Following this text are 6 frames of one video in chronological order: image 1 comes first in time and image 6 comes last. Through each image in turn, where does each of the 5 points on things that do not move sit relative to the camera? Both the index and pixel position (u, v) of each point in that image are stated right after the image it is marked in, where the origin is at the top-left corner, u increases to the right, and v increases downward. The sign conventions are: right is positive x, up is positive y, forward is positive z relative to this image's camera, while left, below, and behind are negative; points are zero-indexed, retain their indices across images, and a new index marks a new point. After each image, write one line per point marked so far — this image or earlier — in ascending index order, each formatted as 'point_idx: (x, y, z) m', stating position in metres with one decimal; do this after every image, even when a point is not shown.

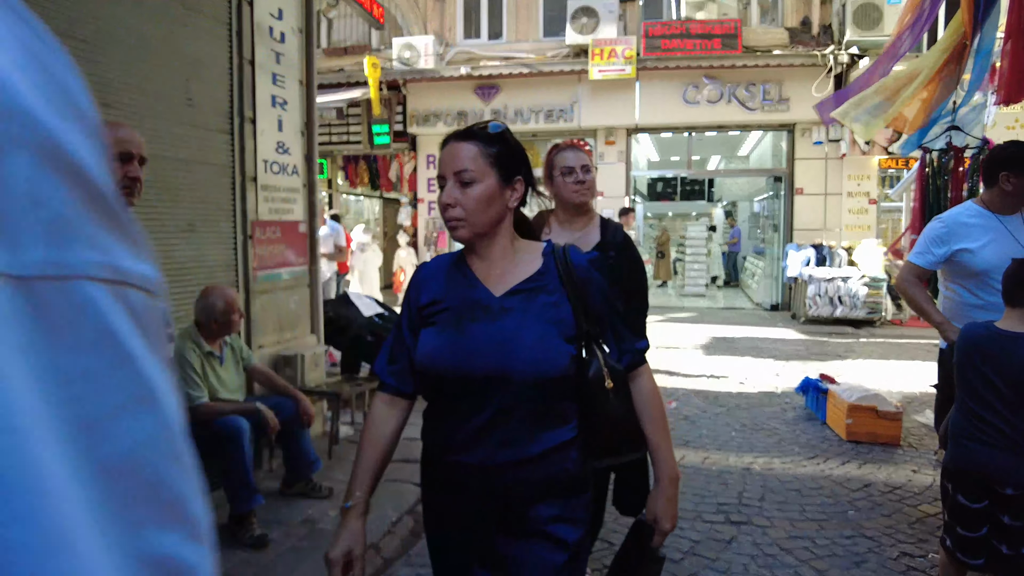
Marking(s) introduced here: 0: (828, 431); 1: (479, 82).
0: (+2.3, -1.1, +4.8) m
1: (-0.6, +3.8, +12.0) m
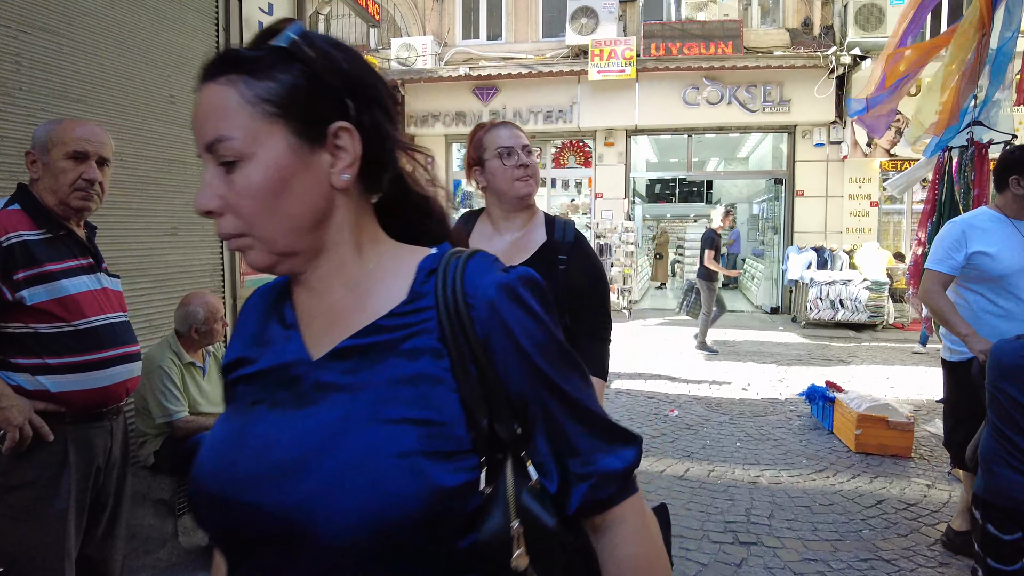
0: (+2.3, -1.1, +4.7) m
1: (-0.6, +3.7, +11.8) m
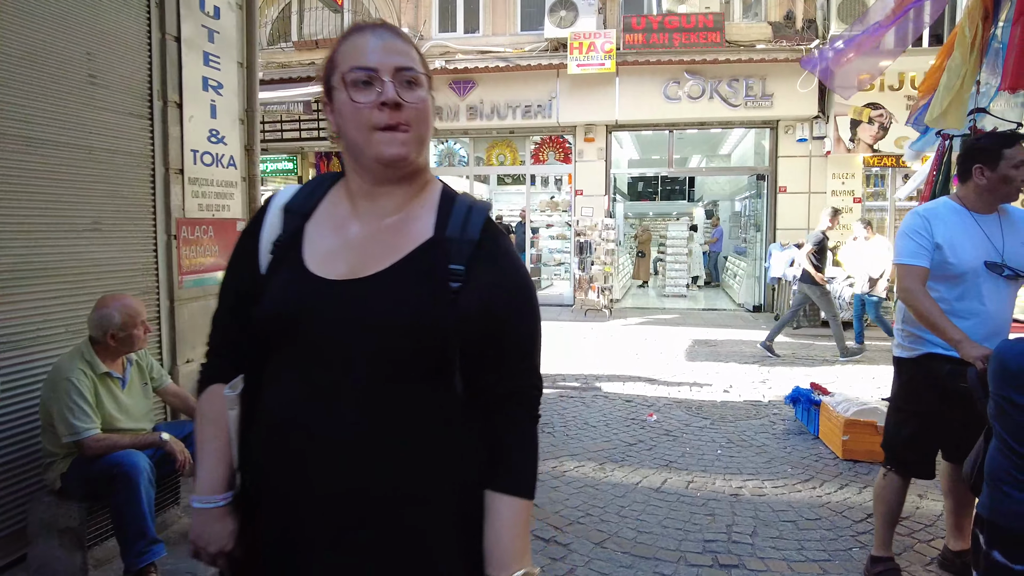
0: (+2.1, -1.1, +4.4) m
1: (-1.0, +3.7, +11.5) m
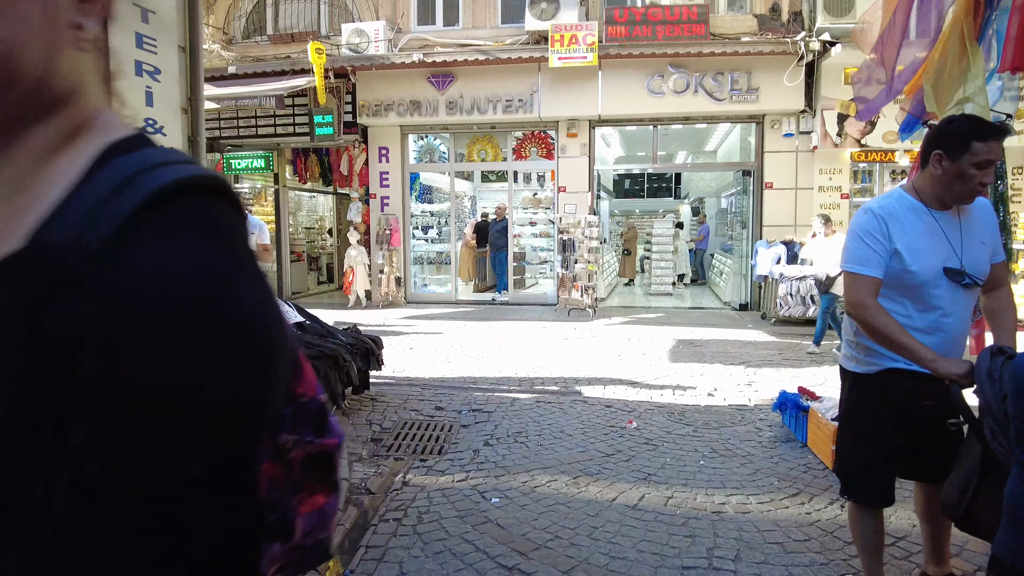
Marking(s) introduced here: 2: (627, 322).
0: (+1.9, -1.1, +4.2) m
1: (-1.4, +3.7, +11.2) m
2: (+1.8, -0.5, +10.0) m
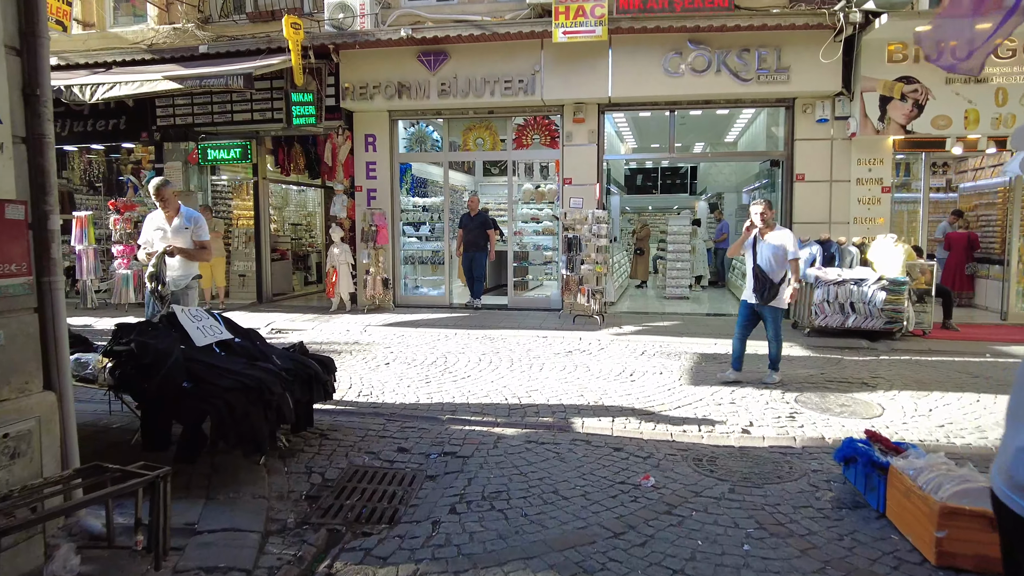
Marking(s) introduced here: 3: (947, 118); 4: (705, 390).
0: (+1.8, -1.2, +3.0) m
1: (-1.4, +3.7, +10.1) m
2: (+1.7, -0.6, +8.8) m
3: (+6.0, +2.4, +9.1) m
4: (+1.7, -0.9, +5.8) m
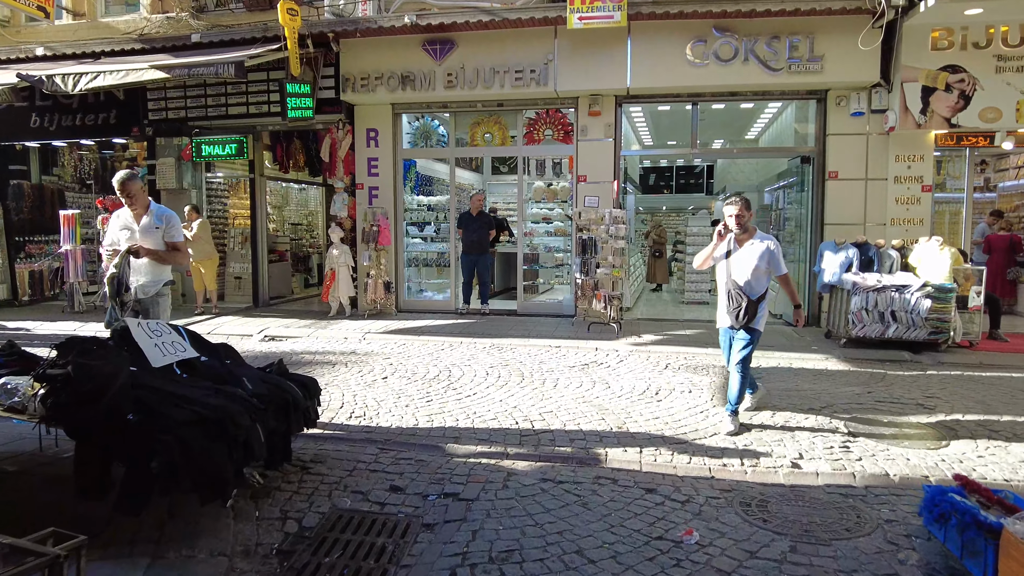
0: (+1.8, -1.2, +2.4) m
1: (-1.2, +3.6, +9.4) m
2: (+1.8, -0.6, +8.2) m
3: (+6.2, +2.3, +8.4) m
4: (+1.8, -1.0, +5.1) m
